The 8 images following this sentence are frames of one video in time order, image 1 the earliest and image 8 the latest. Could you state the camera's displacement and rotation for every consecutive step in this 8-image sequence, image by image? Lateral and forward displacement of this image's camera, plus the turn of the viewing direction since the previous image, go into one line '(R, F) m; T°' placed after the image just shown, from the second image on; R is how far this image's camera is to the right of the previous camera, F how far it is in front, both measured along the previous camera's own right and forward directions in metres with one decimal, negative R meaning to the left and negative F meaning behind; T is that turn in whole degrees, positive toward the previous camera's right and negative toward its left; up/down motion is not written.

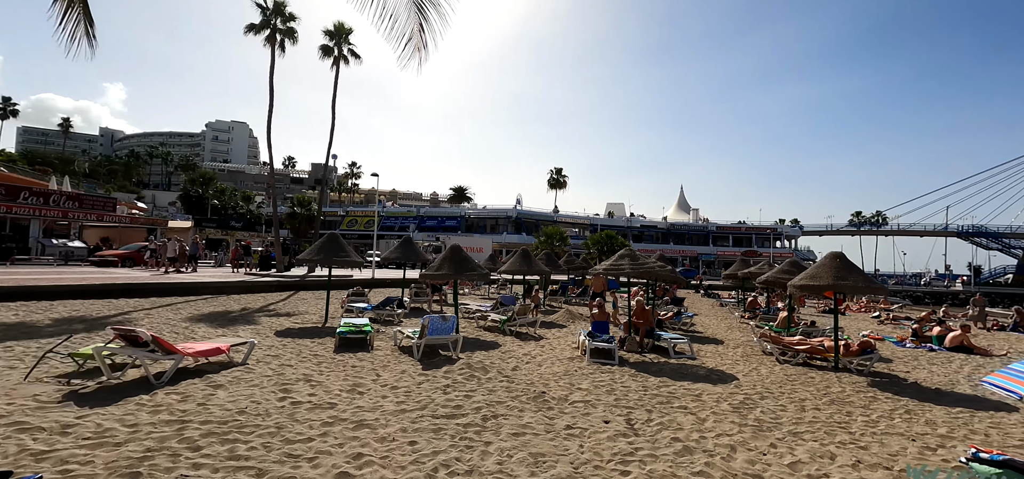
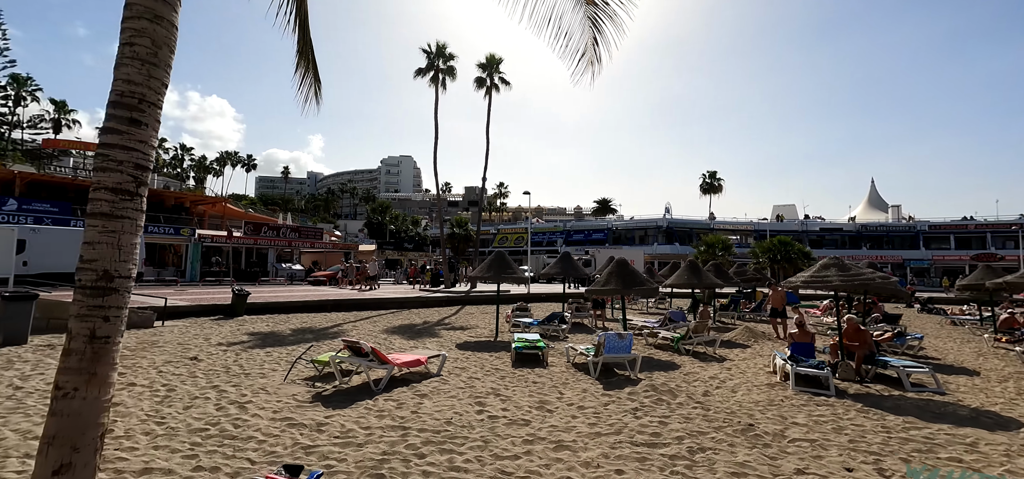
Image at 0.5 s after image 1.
(-0.9, +0.2) m; -18°
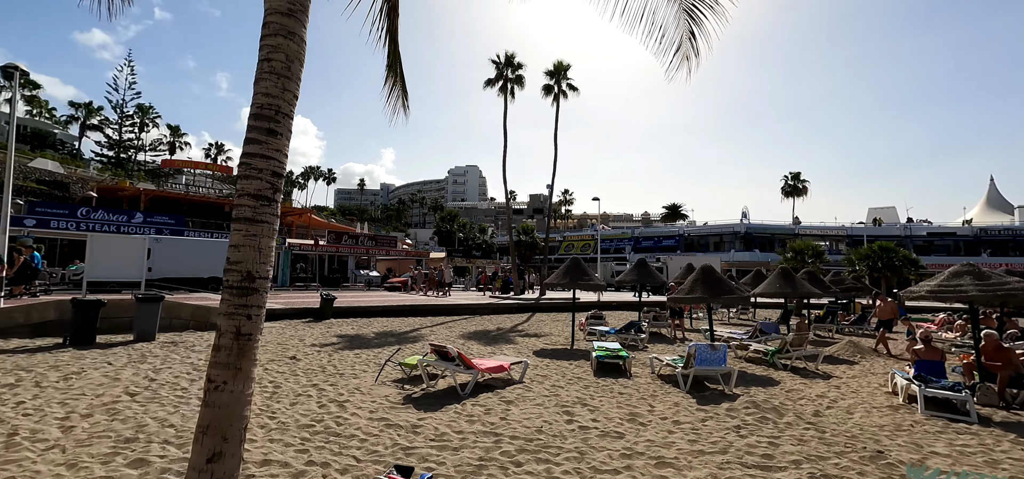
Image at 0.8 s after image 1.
(-0.5, +0.1) m; -8°
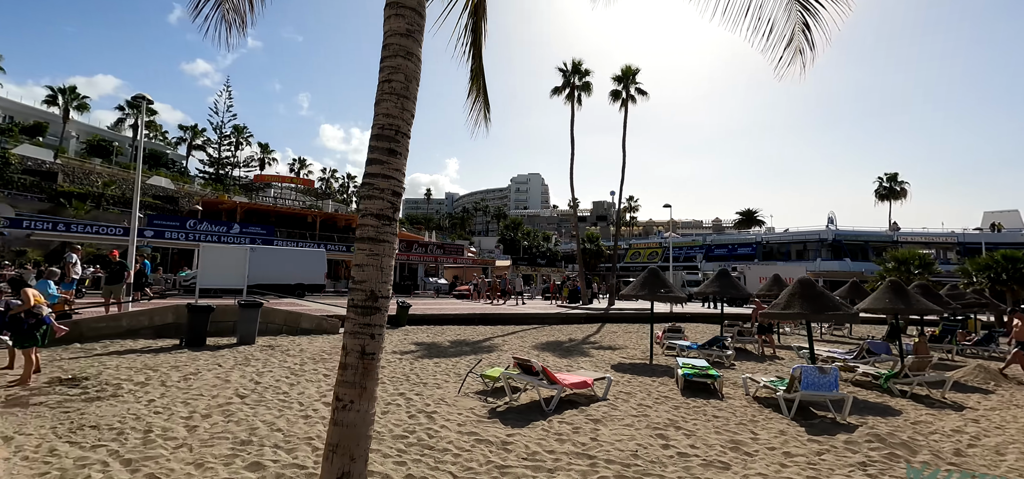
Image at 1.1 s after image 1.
(-0.5, +0.2) m; -8°
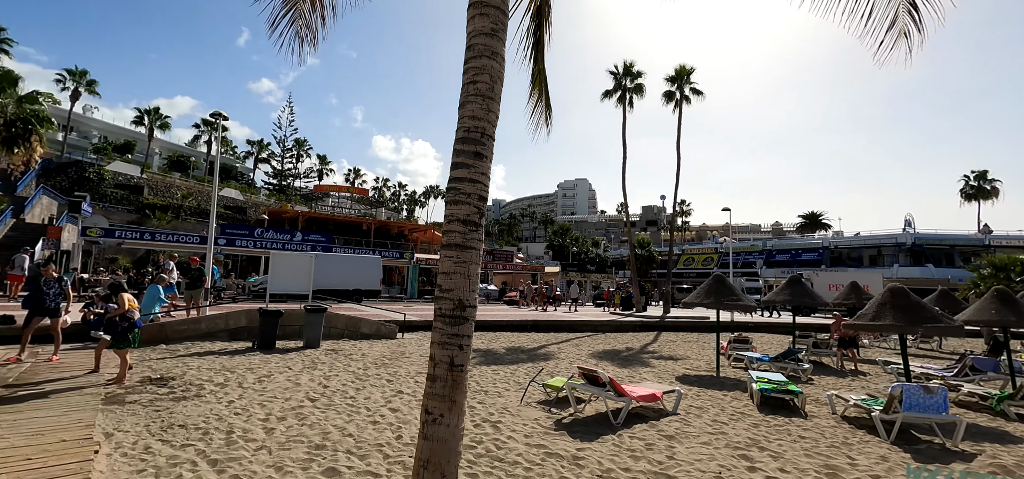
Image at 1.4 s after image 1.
(-0.3, +0.2) m; -6°
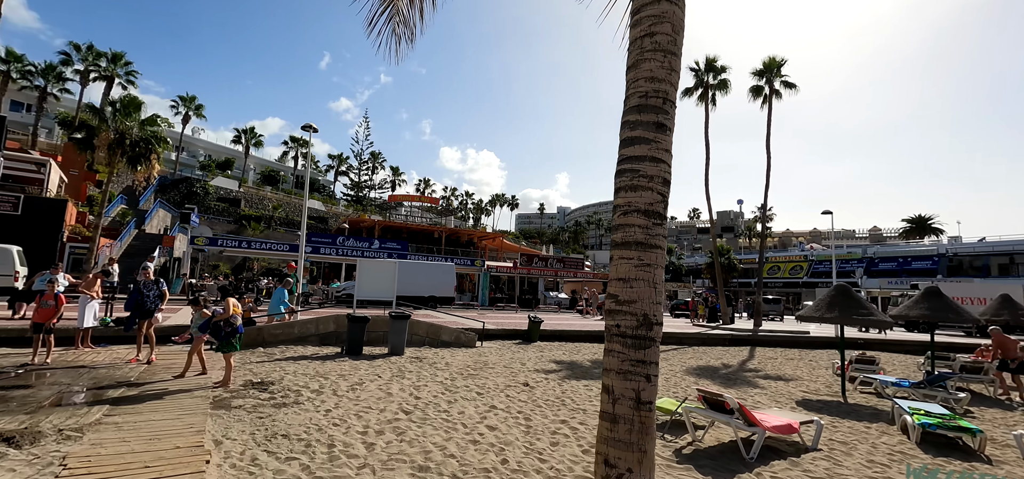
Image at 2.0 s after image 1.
(-0.7, +0.6) m; -8°
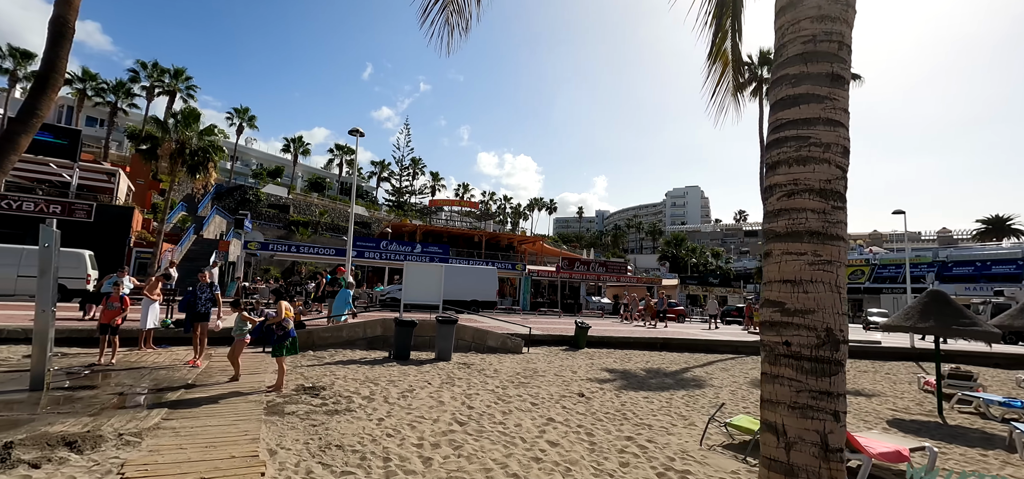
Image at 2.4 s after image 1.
(-0.3, +0.4) m; -5°
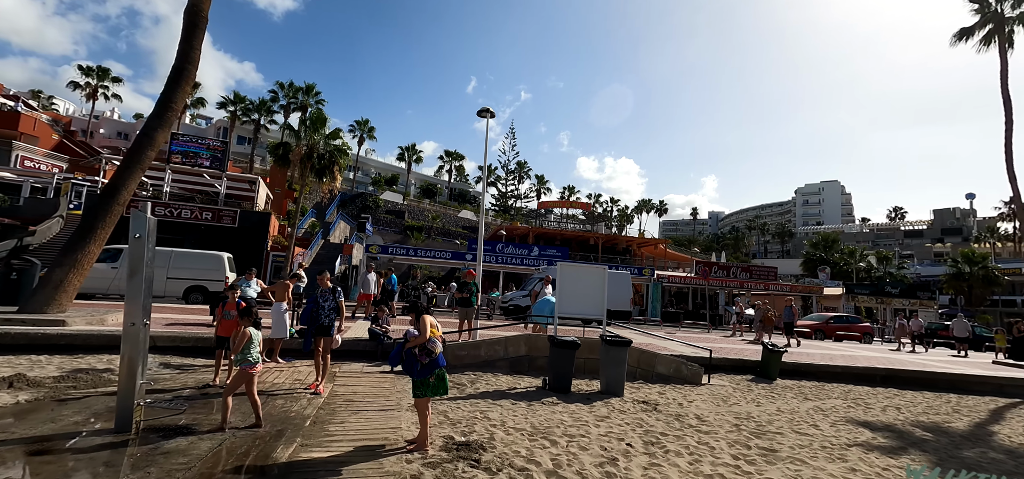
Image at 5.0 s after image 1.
(-1.6, +2.4) m; -13°
